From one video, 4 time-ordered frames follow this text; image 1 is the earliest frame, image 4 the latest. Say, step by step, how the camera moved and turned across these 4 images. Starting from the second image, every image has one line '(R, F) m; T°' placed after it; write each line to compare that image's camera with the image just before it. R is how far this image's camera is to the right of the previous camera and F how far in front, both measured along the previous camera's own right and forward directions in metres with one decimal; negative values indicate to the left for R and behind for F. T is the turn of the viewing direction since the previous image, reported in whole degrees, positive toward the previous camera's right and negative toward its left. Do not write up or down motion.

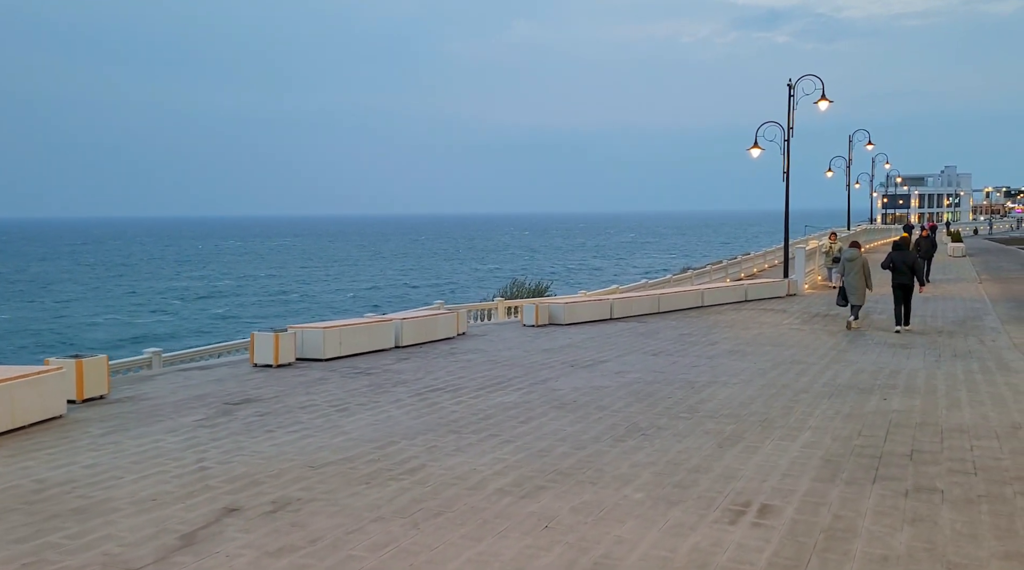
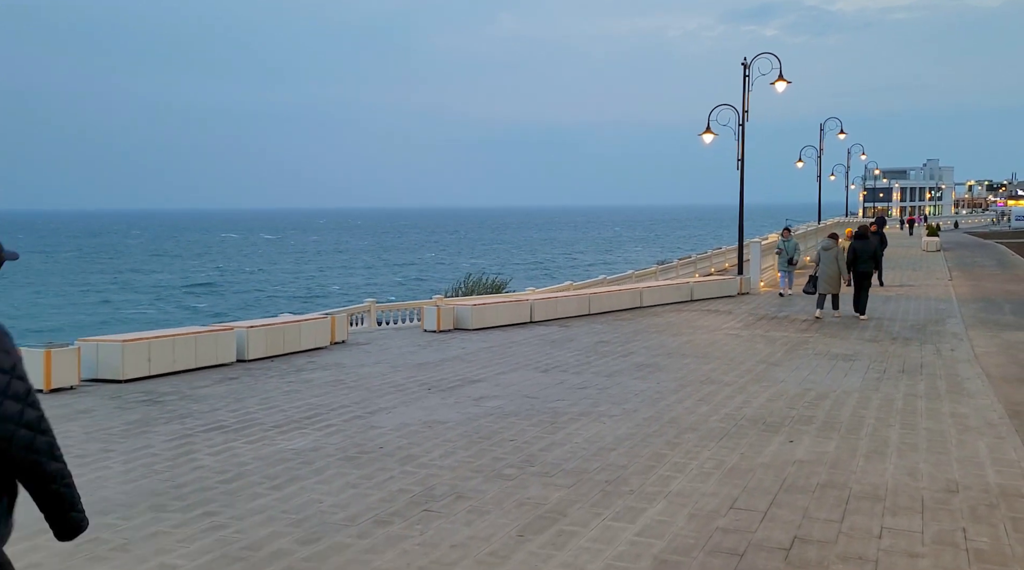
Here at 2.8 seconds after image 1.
(+1.5, +2.3) m; +1°
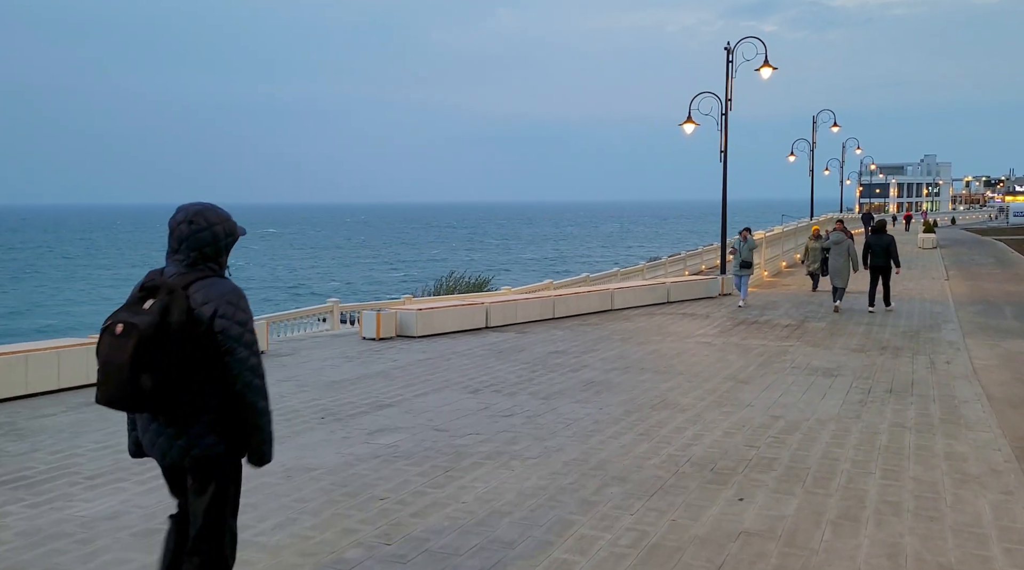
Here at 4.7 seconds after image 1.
(+0.8, +1.7) m; 0°
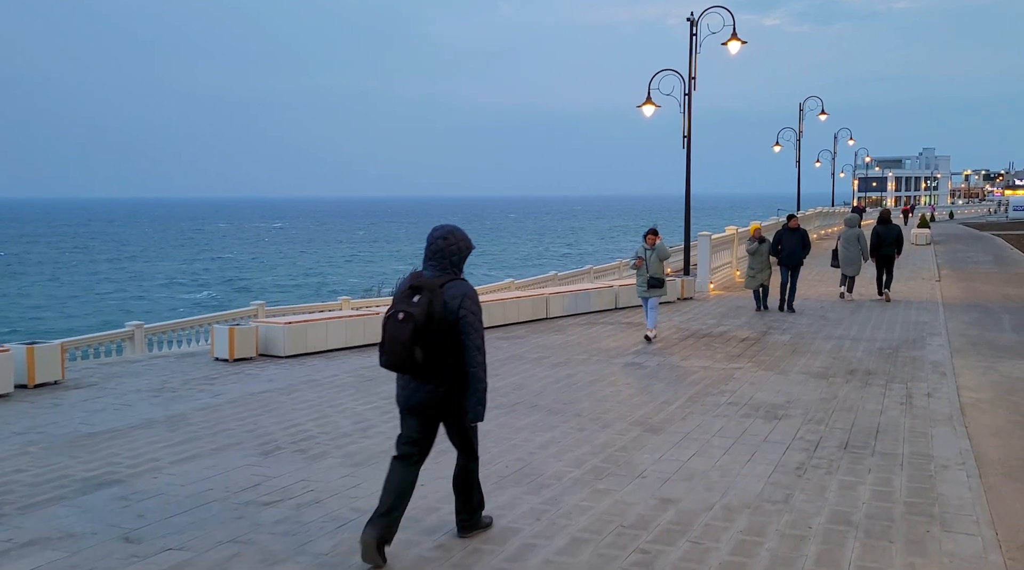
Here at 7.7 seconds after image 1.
(+1.4, +2.9) m; 0°
